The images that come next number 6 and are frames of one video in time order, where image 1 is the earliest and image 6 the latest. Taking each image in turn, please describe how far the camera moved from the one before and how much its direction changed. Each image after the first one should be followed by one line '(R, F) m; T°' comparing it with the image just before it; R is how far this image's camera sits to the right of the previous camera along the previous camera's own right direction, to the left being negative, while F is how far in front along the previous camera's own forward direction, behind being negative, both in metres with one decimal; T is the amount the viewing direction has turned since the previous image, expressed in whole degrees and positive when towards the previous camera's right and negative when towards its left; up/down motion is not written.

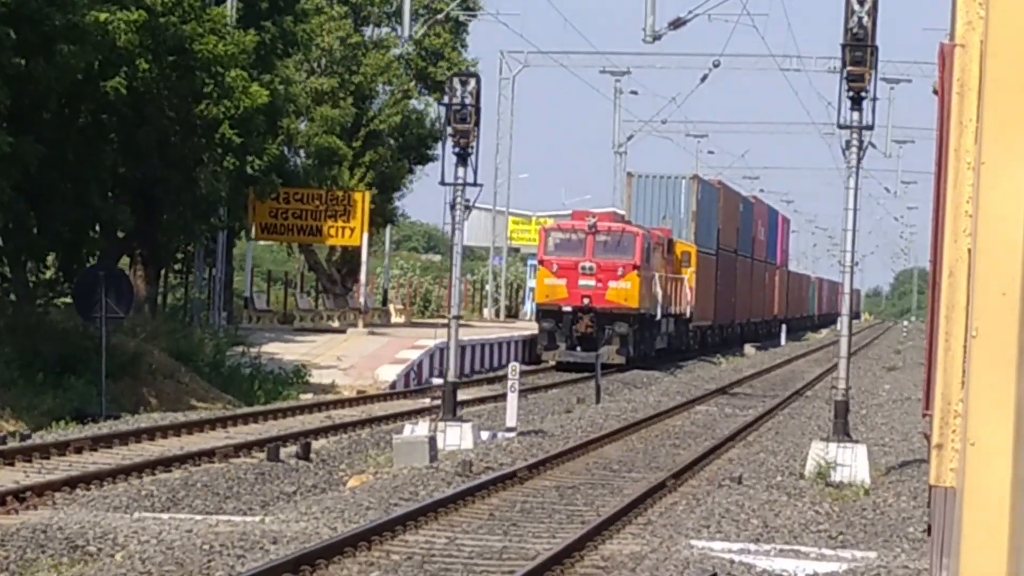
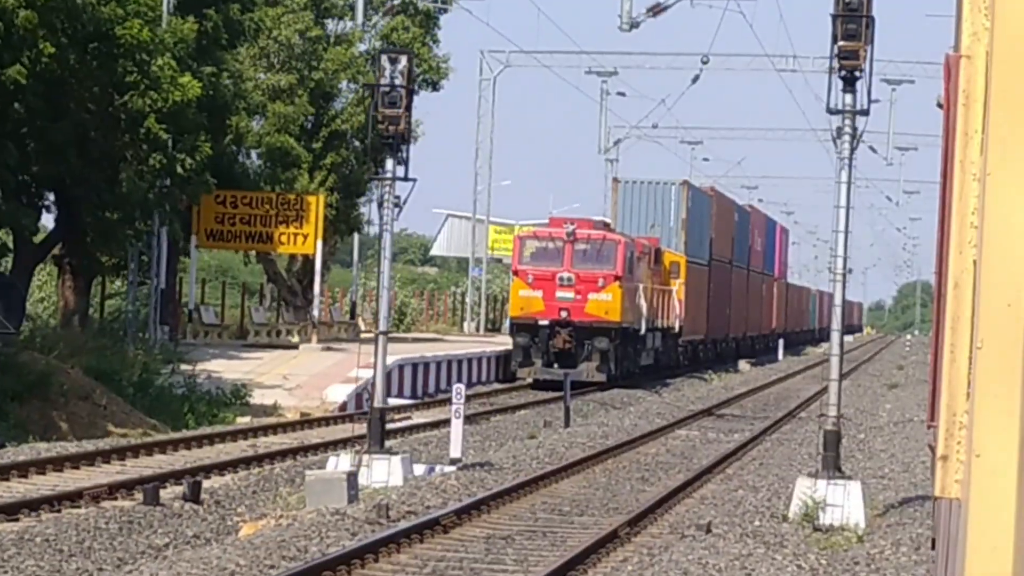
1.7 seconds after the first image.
(+0.7, +2.9) m; 0°
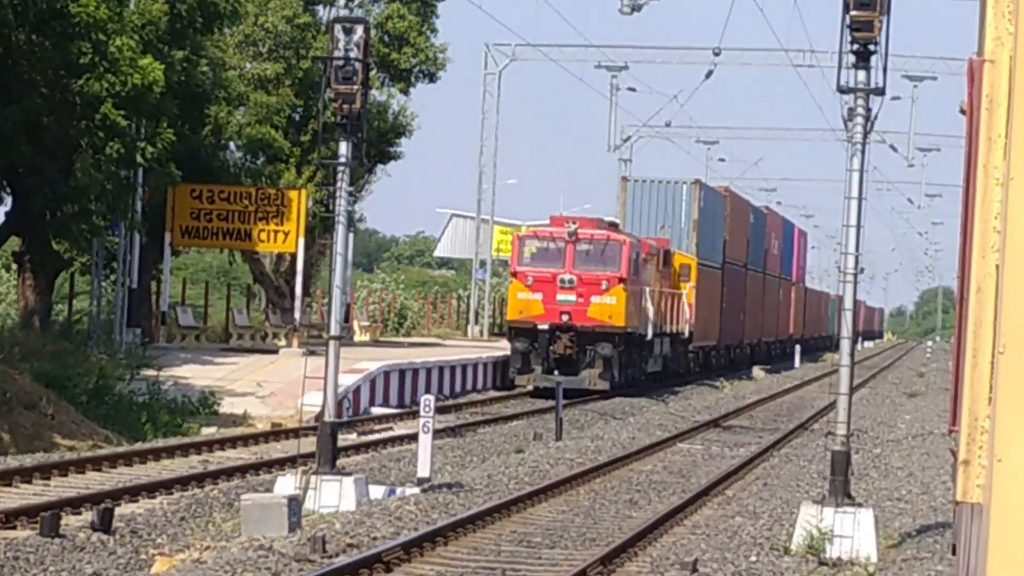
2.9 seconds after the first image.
(+0.5, +2.0) m; -1°
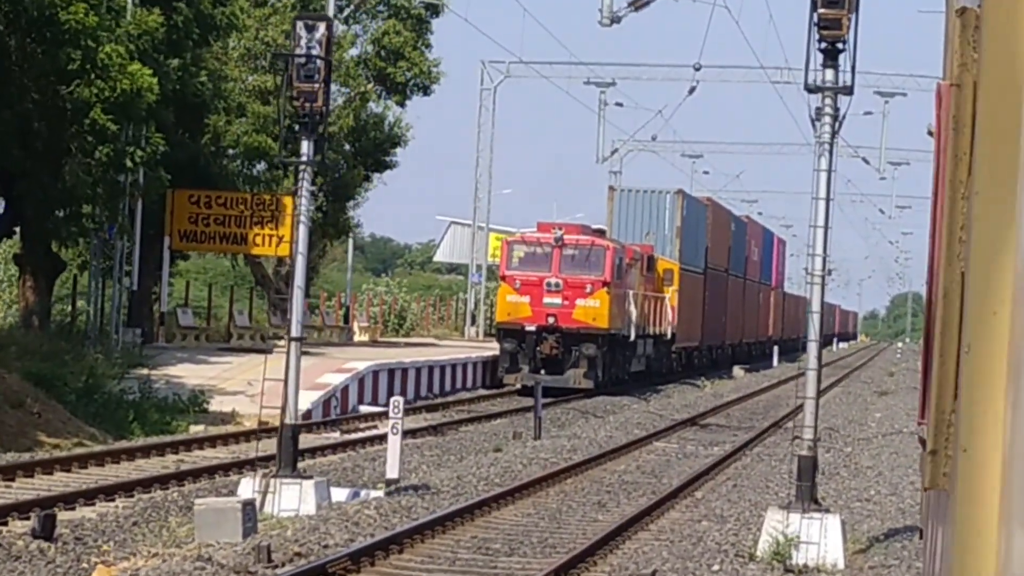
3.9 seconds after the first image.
(+0.6, -0.1) m; -1°
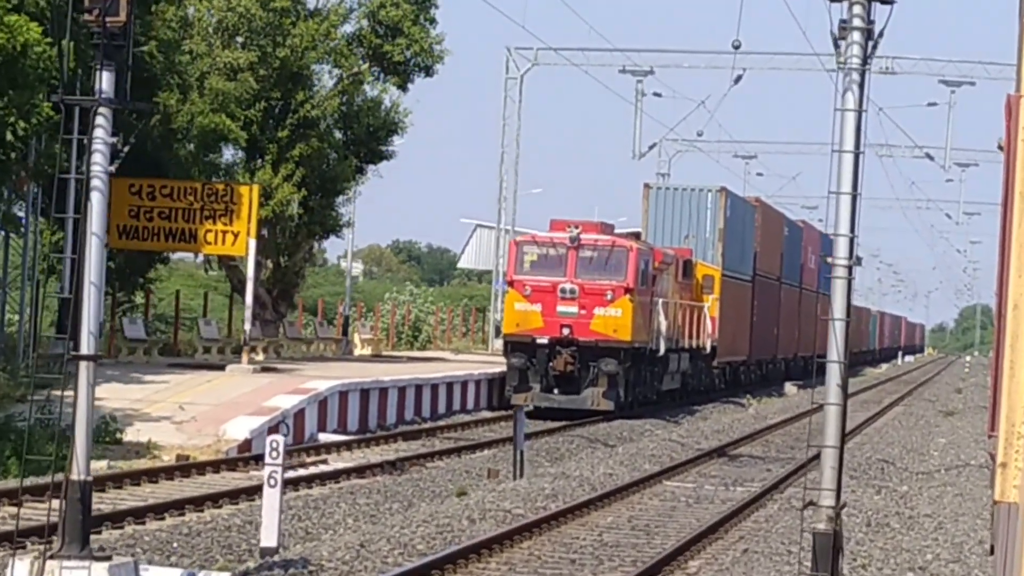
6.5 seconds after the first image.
(+1.2, +4.8) m; -2°
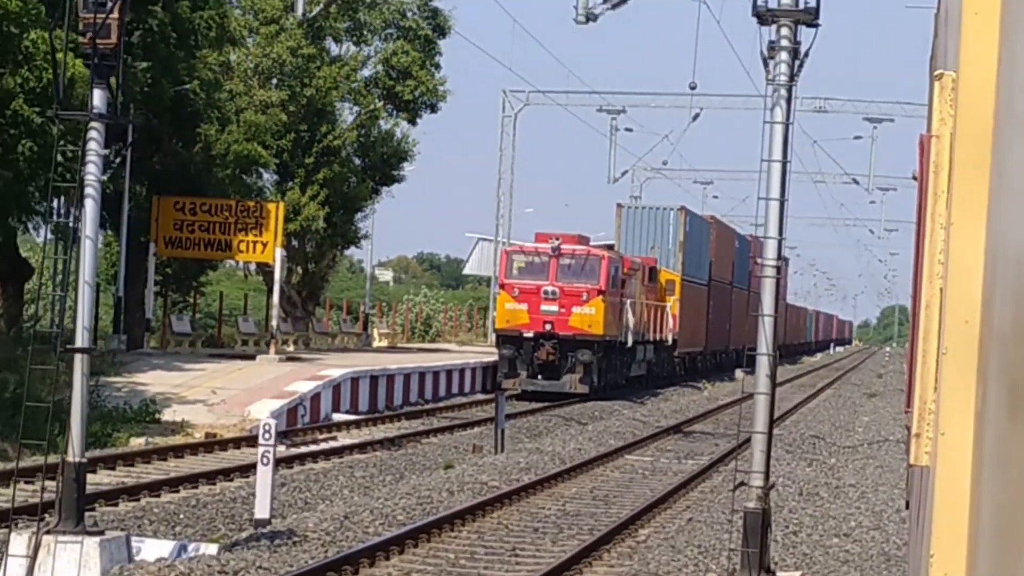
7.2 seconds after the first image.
(0.0, -3.3) m; 0°
